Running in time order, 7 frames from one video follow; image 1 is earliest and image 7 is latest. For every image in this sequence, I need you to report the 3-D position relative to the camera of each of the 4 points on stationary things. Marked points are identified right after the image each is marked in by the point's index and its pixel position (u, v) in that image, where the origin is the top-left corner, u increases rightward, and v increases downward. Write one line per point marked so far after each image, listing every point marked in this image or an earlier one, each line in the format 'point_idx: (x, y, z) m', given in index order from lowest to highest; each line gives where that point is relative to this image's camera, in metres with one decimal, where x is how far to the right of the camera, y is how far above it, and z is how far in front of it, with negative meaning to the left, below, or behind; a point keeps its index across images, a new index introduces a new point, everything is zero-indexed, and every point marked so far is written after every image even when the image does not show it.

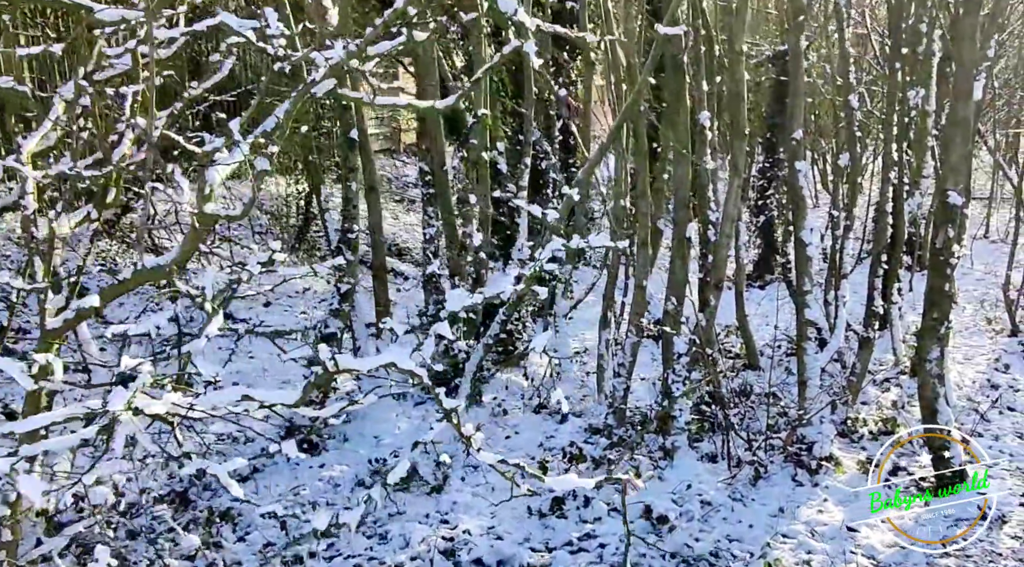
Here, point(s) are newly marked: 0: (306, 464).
0: (-2.0, -1.7, +9.7) m
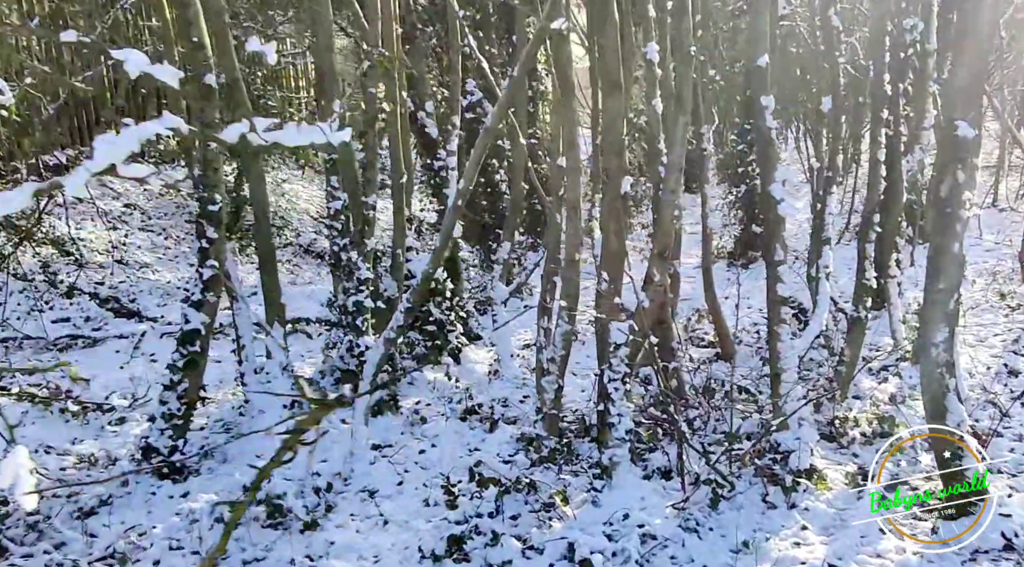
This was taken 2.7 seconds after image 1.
0: (-2.7, -1.6, +7.8) m
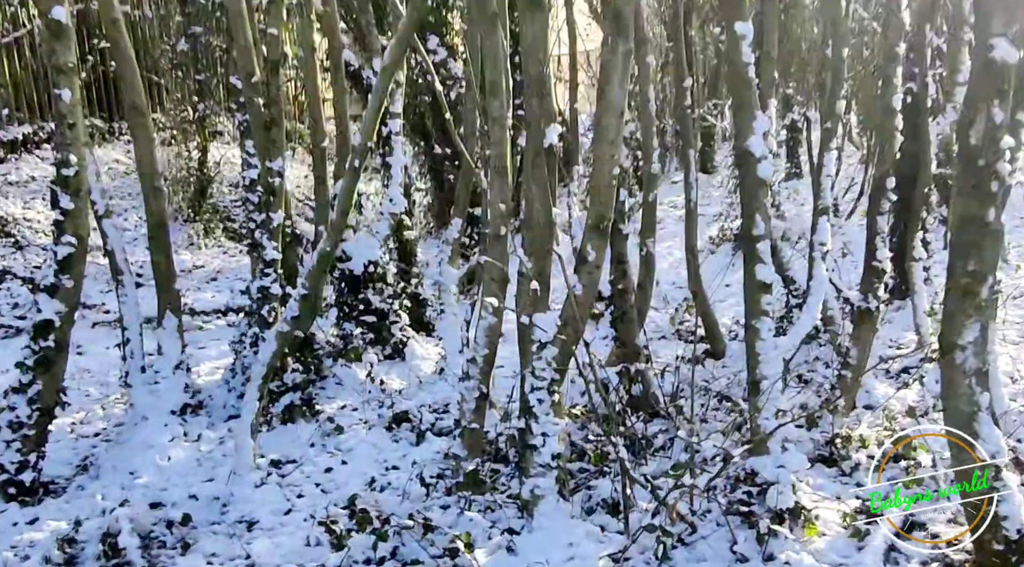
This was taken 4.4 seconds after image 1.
0: (-3.2, -1.5, +6.4) m
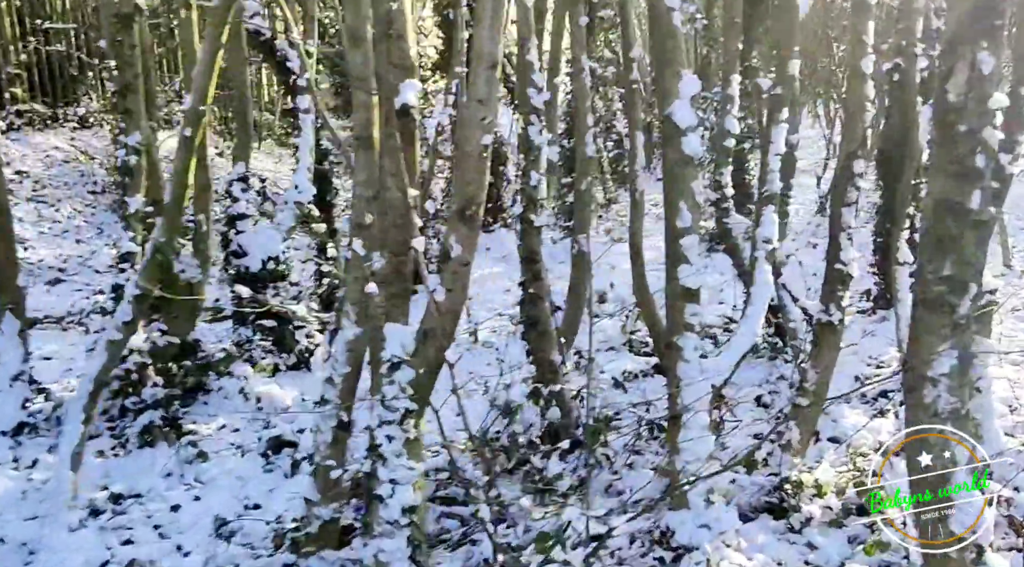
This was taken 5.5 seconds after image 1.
0: (-3.8, -1.5, +5.2) m
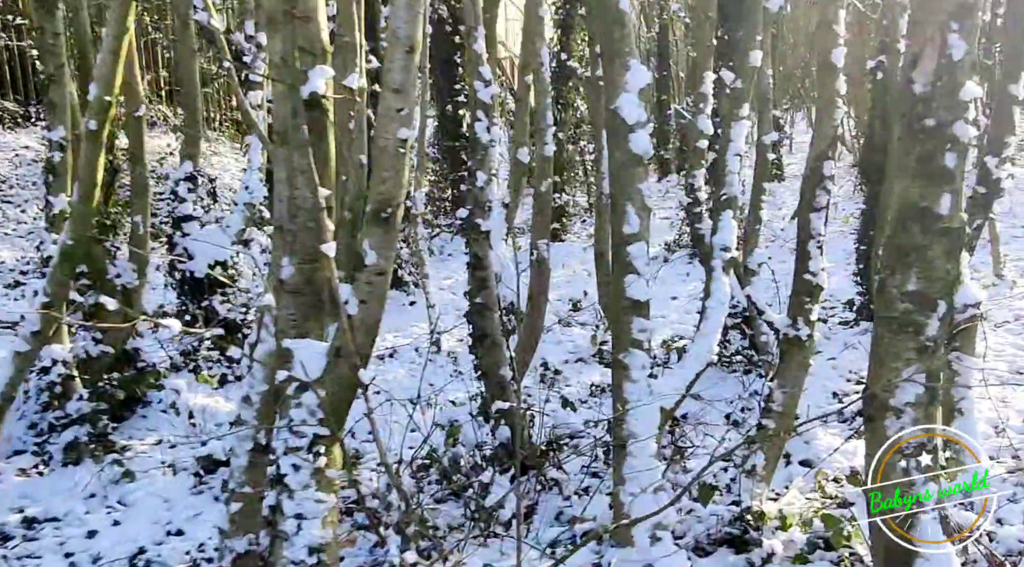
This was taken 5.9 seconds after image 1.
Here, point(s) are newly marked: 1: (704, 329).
0: (-4.1, -1.5, +4.8) m
1: (+0.8, -0.2, +4.1) m
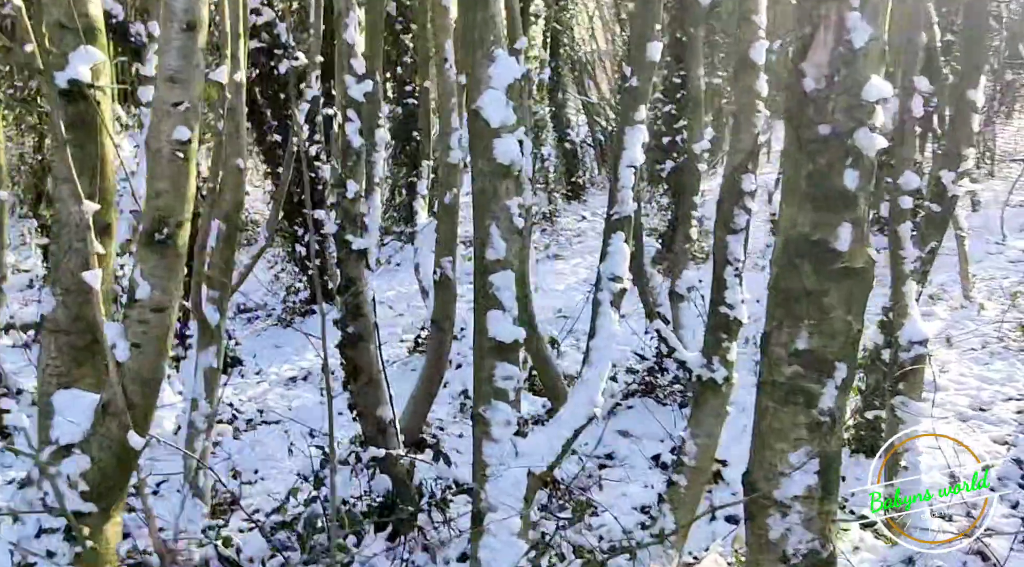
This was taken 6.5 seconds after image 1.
0: (-4.7, -1.6, +4.0) m
1: (+0.2, -0.3, +3.4) m
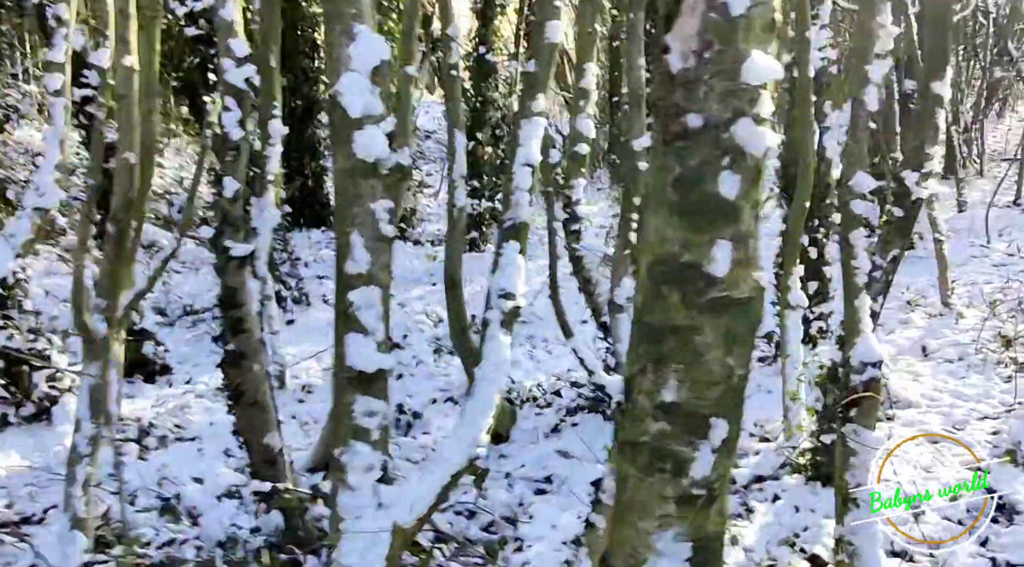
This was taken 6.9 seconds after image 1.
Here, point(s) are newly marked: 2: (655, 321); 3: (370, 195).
0: (-5.1, -1.6, +3.5) m
1: (-0.1, -0.4, +2.9) m
2: (+0.3, -0.1, +1.8) m
3: (-0.4, +0.2, +2.8) m
